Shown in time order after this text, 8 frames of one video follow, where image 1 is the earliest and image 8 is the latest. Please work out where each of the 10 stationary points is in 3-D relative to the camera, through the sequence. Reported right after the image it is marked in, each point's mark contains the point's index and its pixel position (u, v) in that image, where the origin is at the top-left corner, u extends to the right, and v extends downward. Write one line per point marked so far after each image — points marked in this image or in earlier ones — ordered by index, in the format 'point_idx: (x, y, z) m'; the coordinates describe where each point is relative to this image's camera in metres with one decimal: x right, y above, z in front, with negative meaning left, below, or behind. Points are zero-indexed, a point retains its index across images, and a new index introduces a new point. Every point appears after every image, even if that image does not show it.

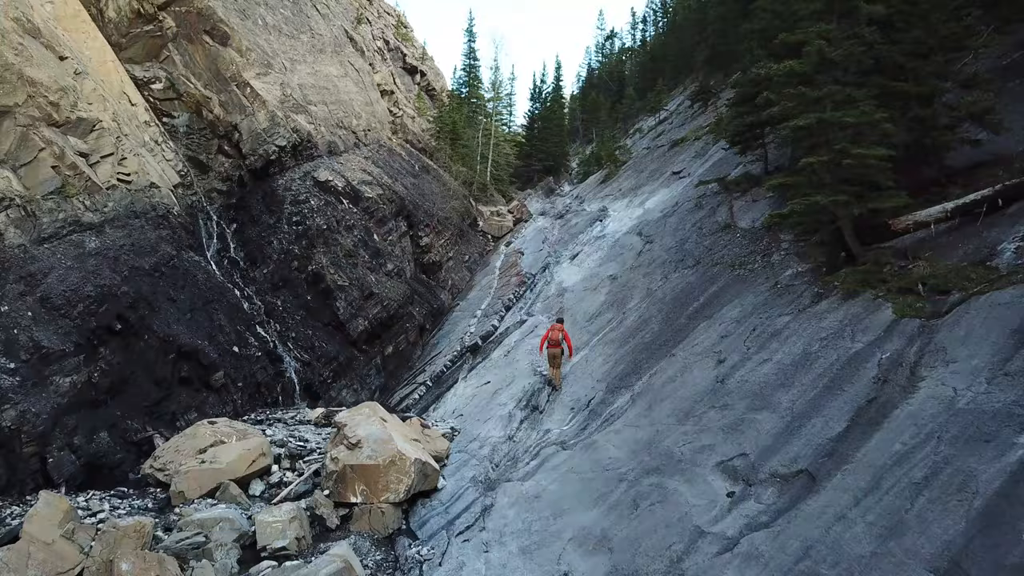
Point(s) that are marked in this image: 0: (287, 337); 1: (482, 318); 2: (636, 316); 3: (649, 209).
0: (-4.4, -1.0, +15.1) m
1: (-0.7, -0.7, +17.4) m
2: (+1.9, -0.4, +11.5) m
3: (+3.5, +2.0, +19.2) m
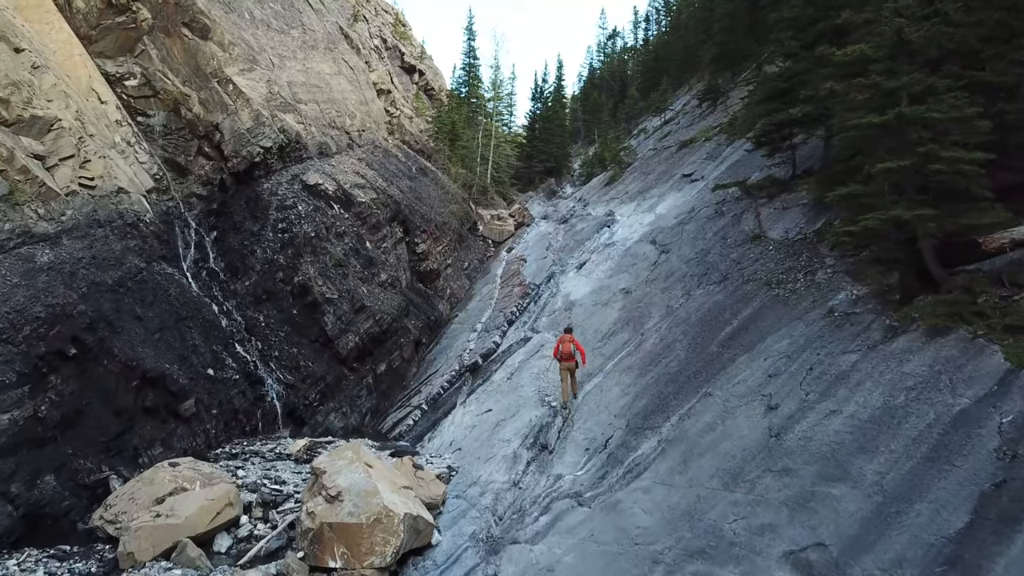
0: (-4.4, -1.2, +13.9) m
1: (-0.6, -0.9, +16.1) m
2: (+1.9, -0.7, +10.2) m
3: (+3.5, +1.7, +17.9) m
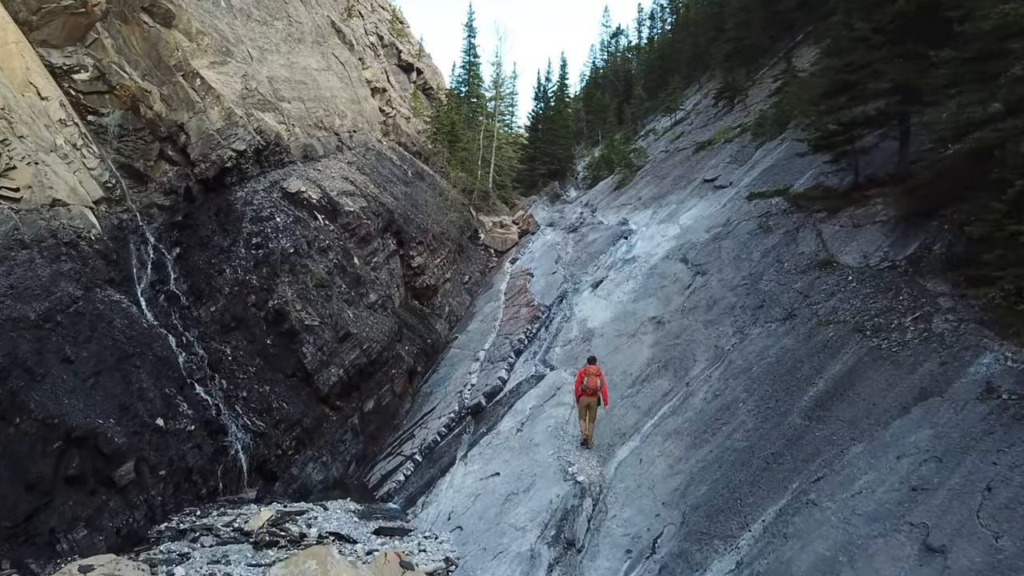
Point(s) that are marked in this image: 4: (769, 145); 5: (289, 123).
0: (-4.2, -1.7, +11.8) m
1: (-0.5, -1.4, +14.0) m
2: (+2.1, -1.1, +8.1) m
3: (+3.7, +1.3, +15.8) m
4: (+6.4, +3.6, +19.0) m
5: (-5.4, +4.0, +18.6) m
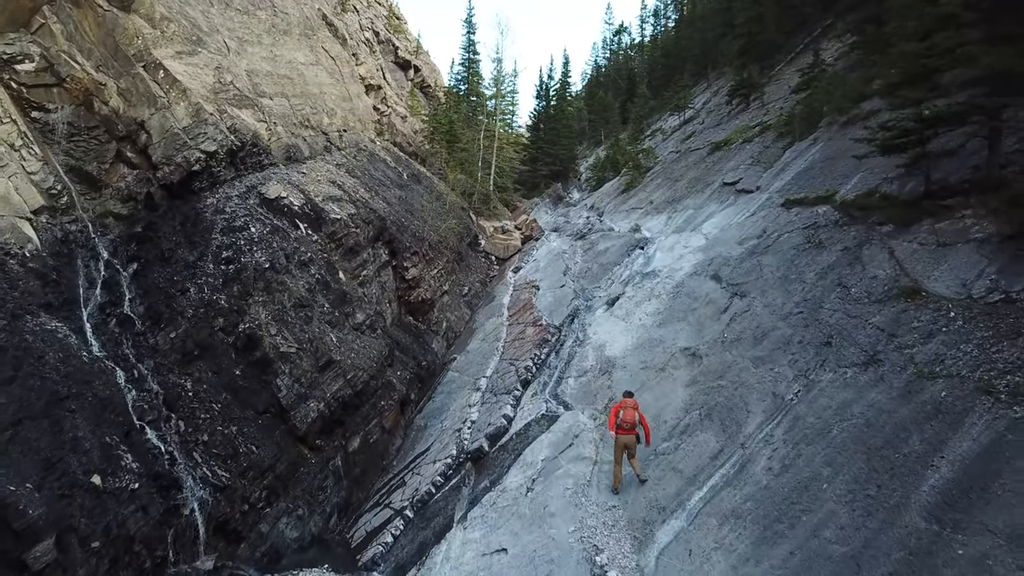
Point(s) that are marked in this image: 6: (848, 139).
0: (-4.1, -2.0, +10.0) m
1: (-0.4, -1.7, +12.3) m
2: (+2.2, -1.5, +6.3) m
3: (+3.8, +1.0, +14.1) m
4: (+6.5, +3.2, +17.3) m
5: (-5.3, +3.7, +16.8) m
6: (+6.3, +2.8, +14.4) m
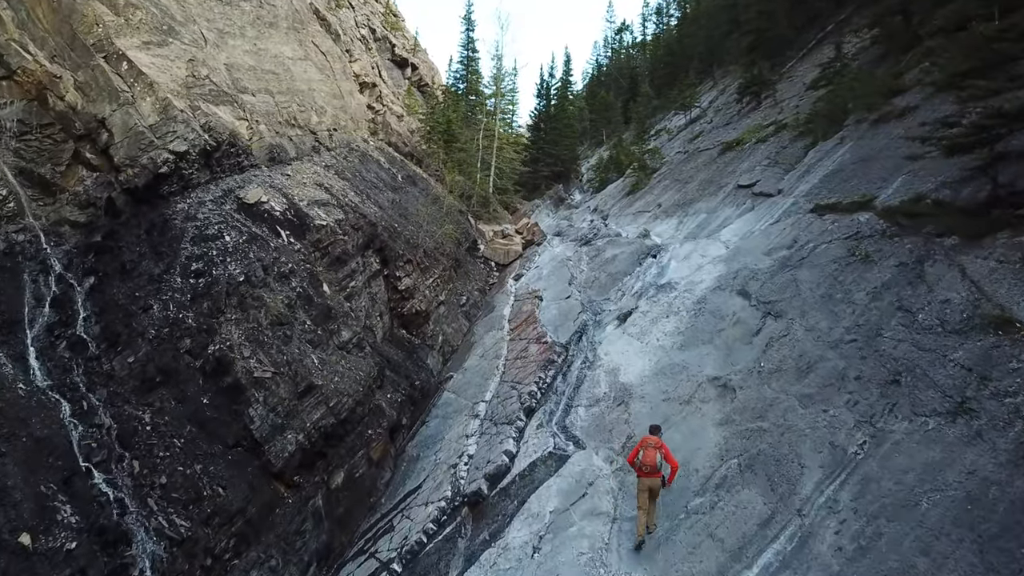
0: (-4.1, -2.2, +8.7) m
1: (-0.3, -1.9, +11.0) m
2: (+2.2, -1.7, +5.1) m
3: (+3.8, +0.7, +12.8) m
4: (+6.5, +3.0, +16.0) m
5: (-5.3, +3.4, +15.5) m
6: (+6.3, +2.6, +13.1) m
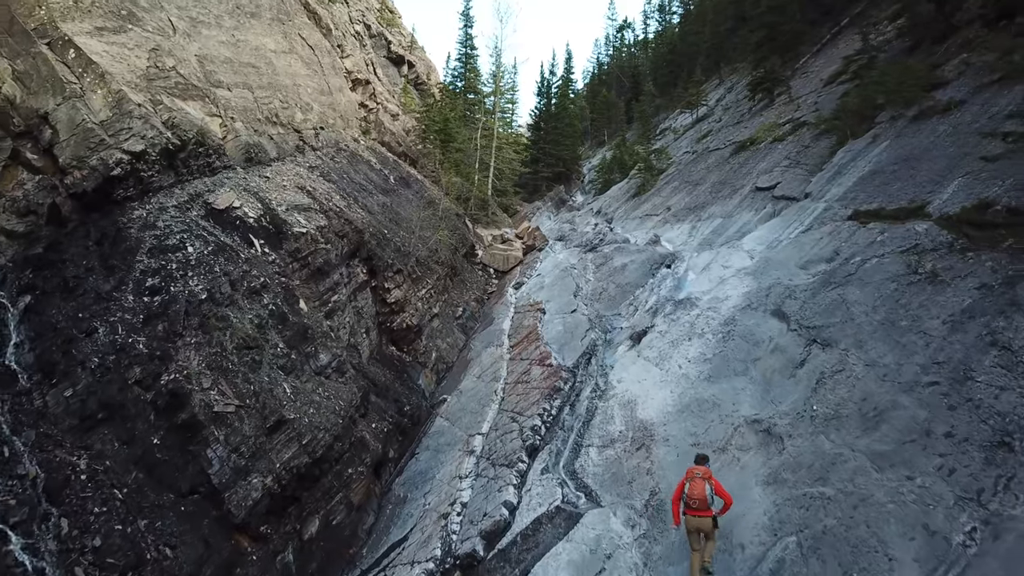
0: (-4.1, -2.5, +7.3) m
1: (-0.3, -2.2, +9.6) m
2: (+2.2, -1.9, +3.7) m
3: (+3.8, +0.5, +11.4) m
4: (+6.5, +2.8, +14.6) m
5: (-5.3, +3.2, +14.1) m
6: (+6.3, +2.3, +11.7) m
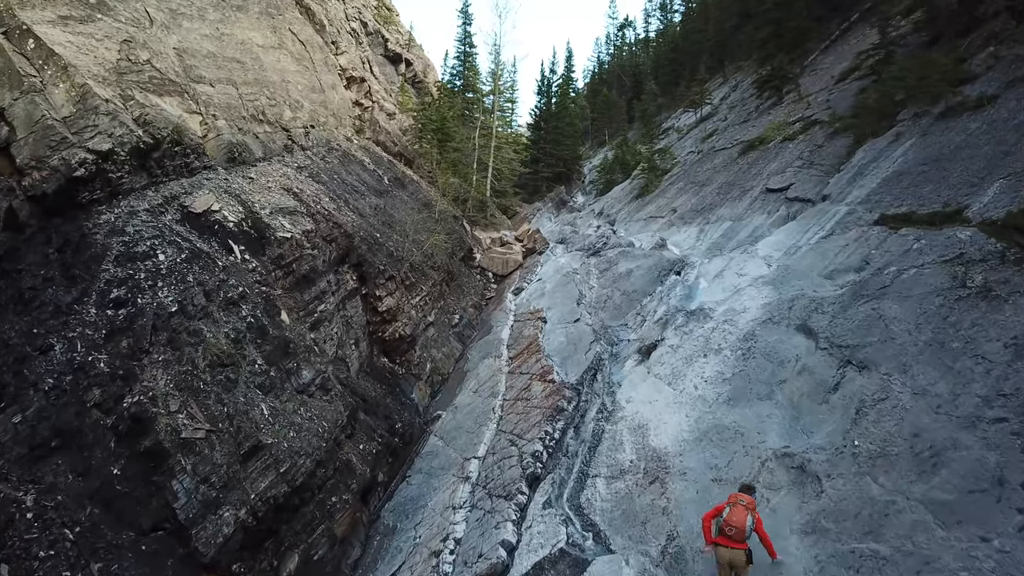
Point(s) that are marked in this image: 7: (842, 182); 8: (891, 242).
0: (-4.1, -2.6, +6.5) m
1: (-0.3, -2.3, +8.7) m
2: (+2.2, -2.1, +2.8) m
3: (+3.8, +0.3, +10.5) m
4: (+6.5, +2.6, +13.8) m
5: (-5.3, +3.0, +13.3) m
6: (+6.3, +2.2, +10.8) m
7: (+5.6, +1.8, +13.1) m
8: (+4.4, +0.5, +8.8) m
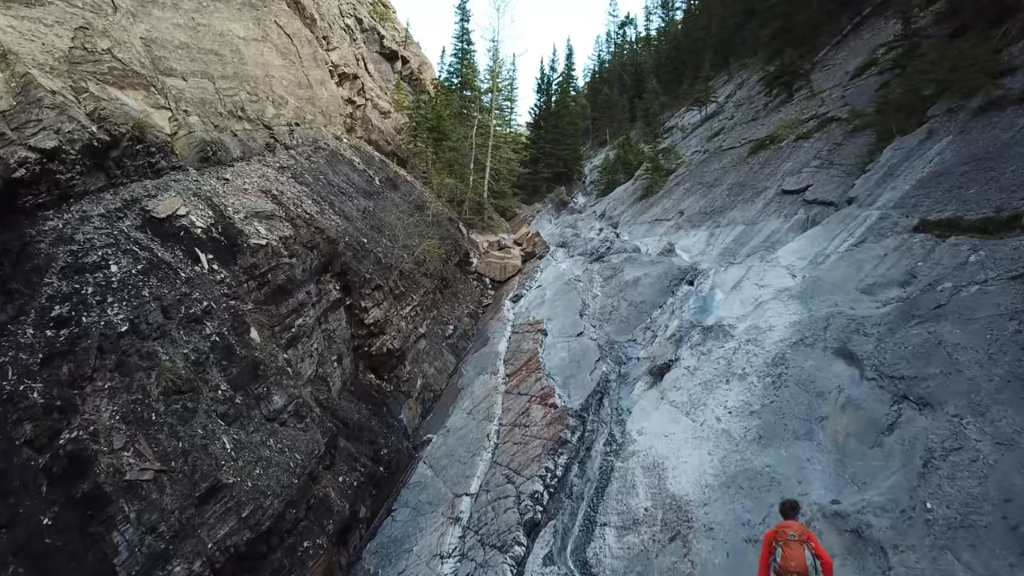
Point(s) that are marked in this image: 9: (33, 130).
0: (-4.2, -2.8, +5.4) m
1: (-0.4, -2.5, +7.6) m
2: (+2.2, -2.2, +1.7) m
3: (+3.7, +0.2, +9.4) m
4: (+6.4, +2.5, +12.7) m
5: (-5.4, +2.9, +12.2) m
6: (+6.3, +2.0, +9.7) m
7: (+5.6, +1.6, +12.0) m
8: (+4.3, +0.3, +7.7) m
9: (-5.5, +1.8, +8.9) m
